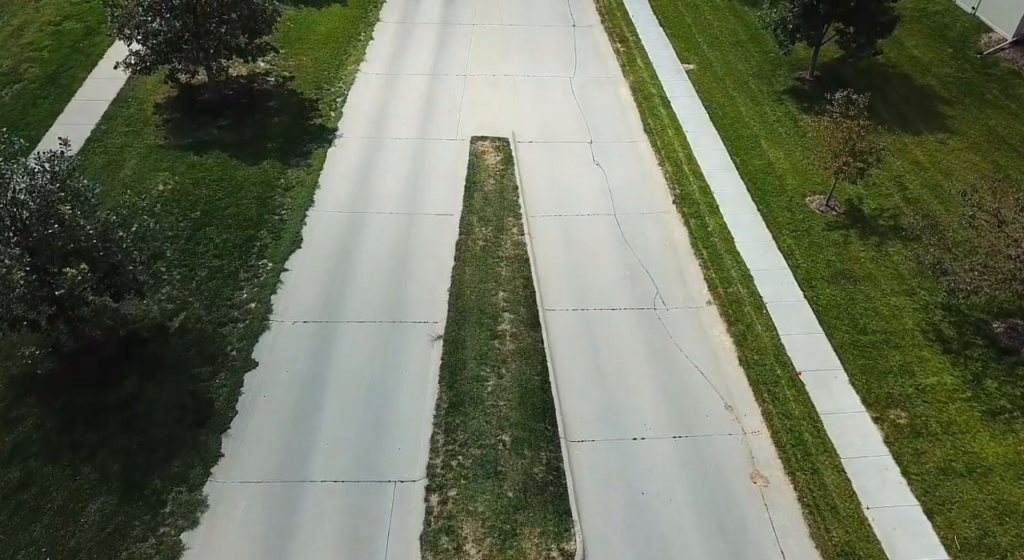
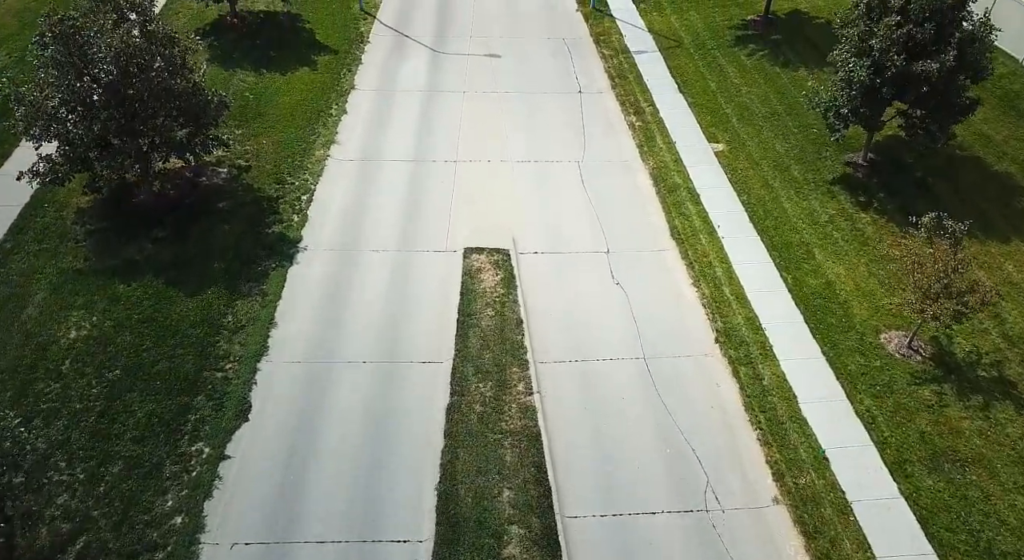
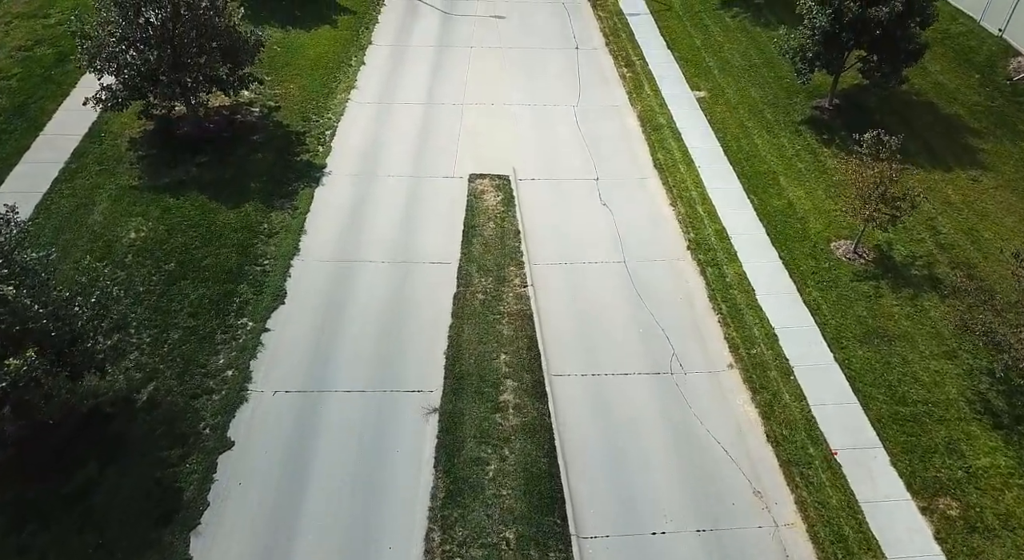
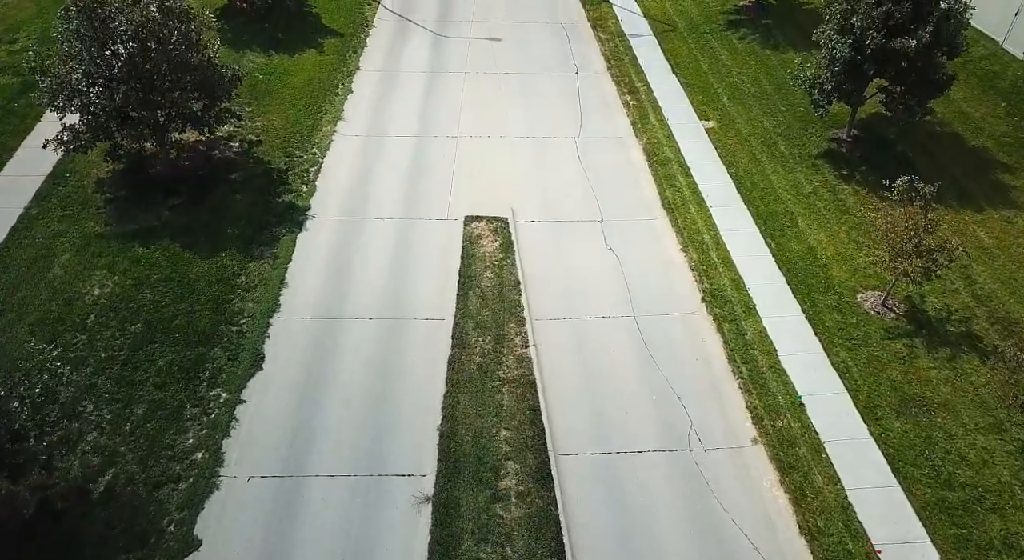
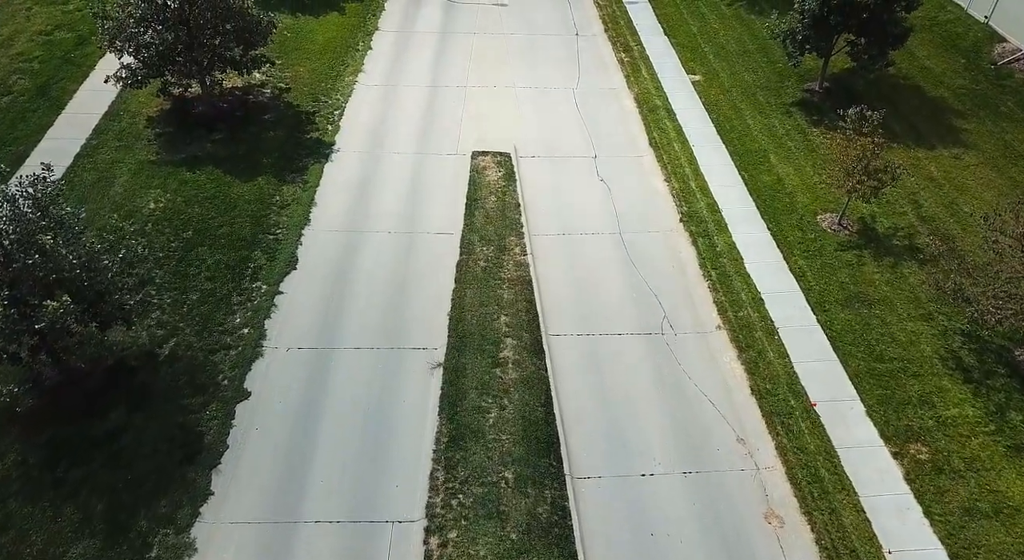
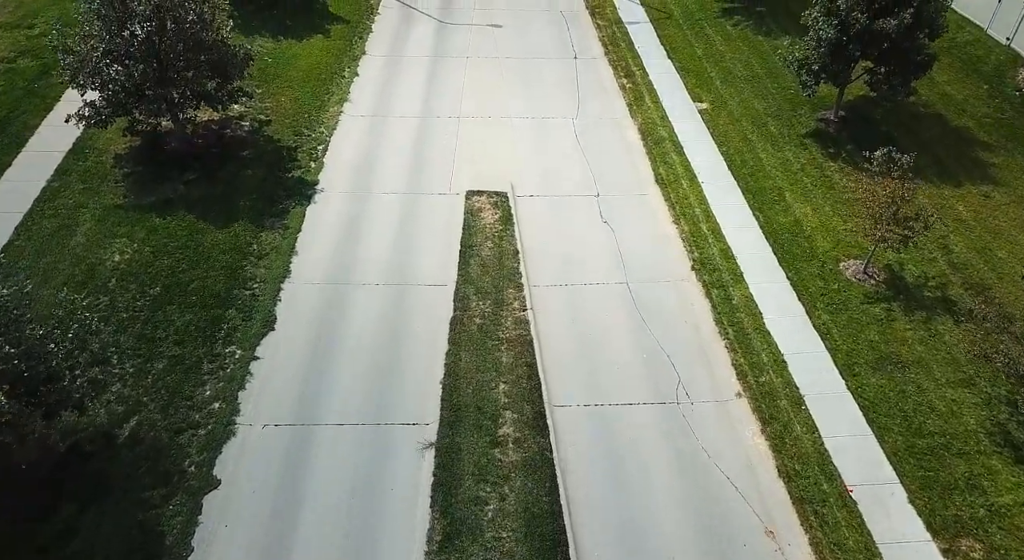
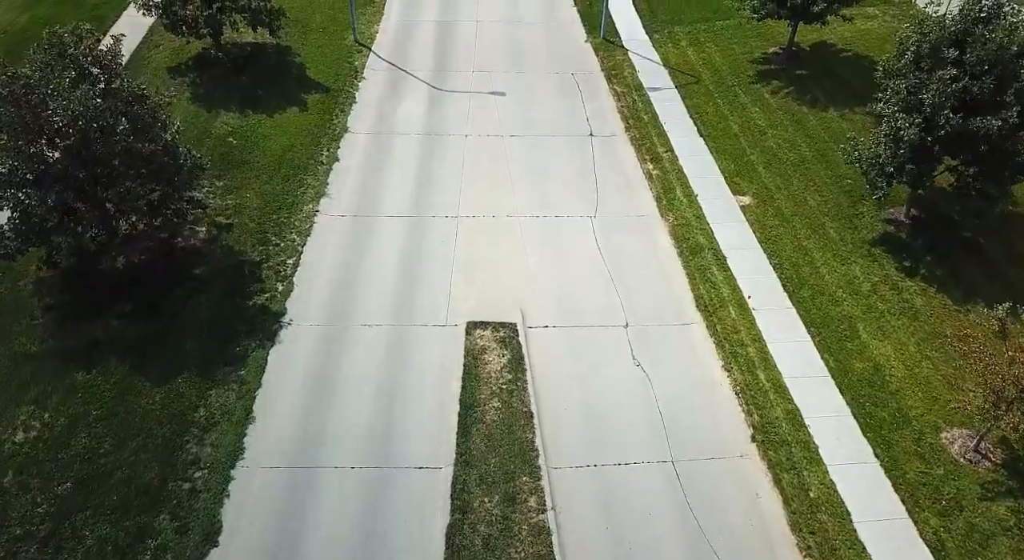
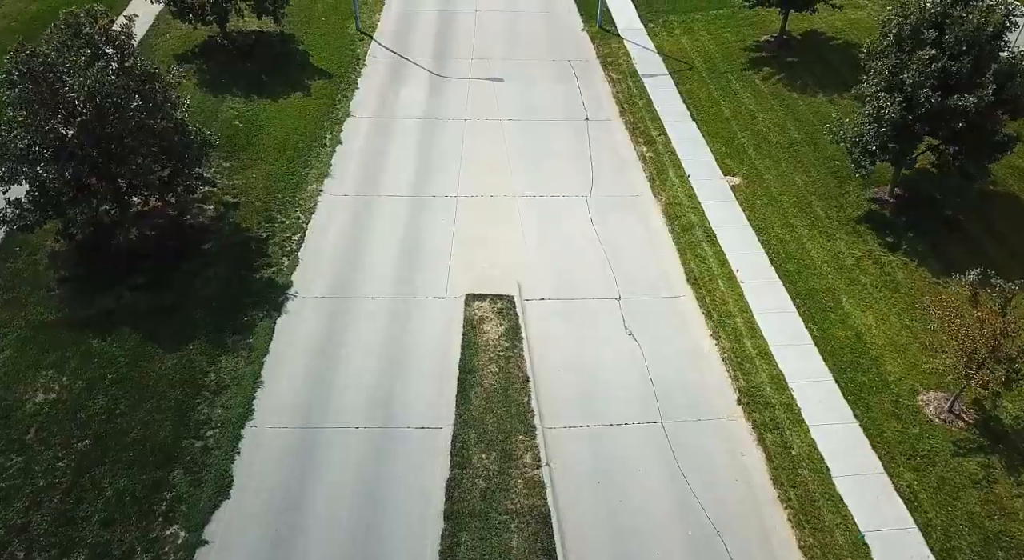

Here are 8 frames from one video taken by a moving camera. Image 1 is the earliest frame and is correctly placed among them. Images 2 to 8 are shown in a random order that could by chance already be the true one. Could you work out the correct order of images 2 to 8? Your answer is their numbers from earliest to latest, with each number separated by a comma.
5, 3, 6, 4, 2, 8, 7
